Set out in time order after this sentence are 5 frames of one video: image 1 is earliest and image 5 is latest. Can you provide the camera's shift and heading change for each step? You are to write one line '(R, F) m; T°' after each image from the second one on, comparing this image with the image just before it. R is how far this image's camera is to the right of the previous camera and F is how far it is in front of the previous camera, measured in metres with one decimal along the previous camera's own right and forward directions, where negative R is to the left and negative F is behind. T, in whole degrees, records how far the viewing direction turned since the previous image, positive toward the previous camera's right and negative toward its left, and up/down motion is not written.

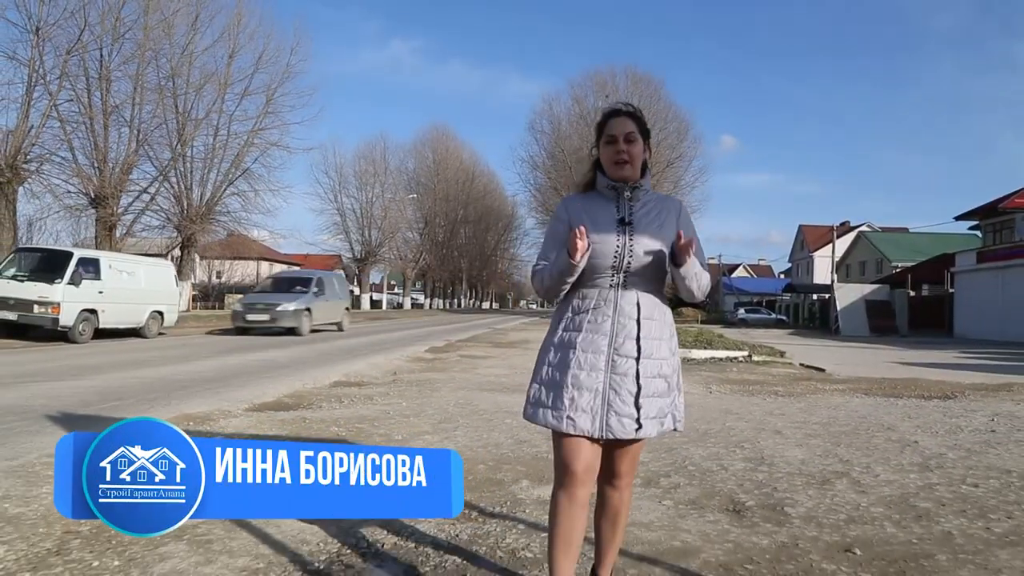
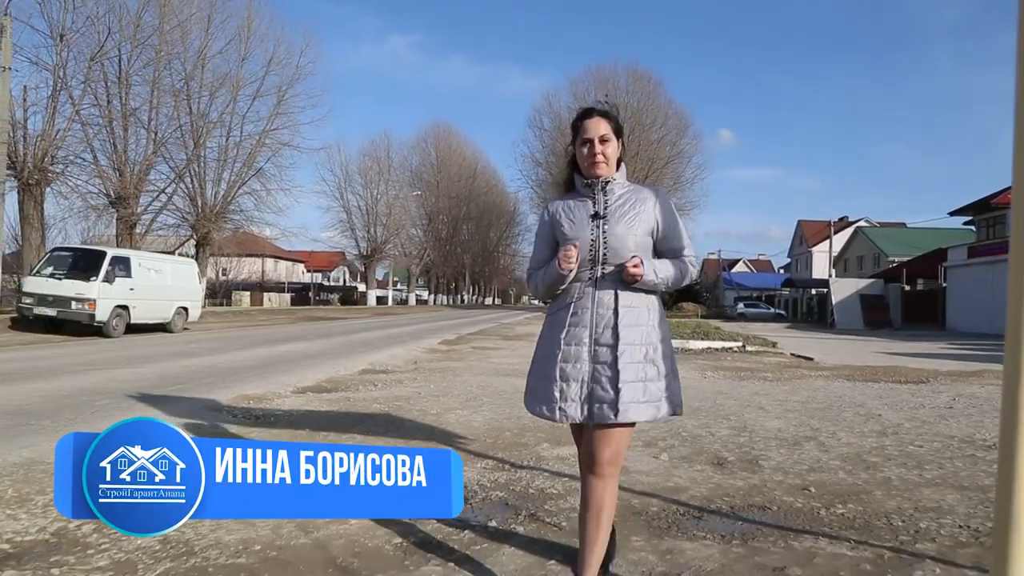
(-0.2, -1.0) m; 0°
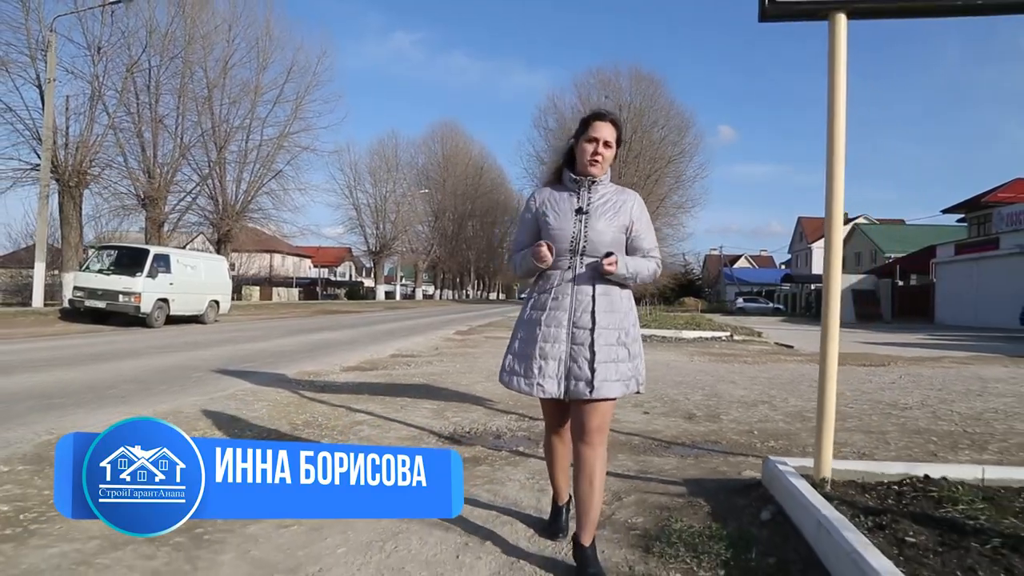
(-0.1, -1.6) m; 0°
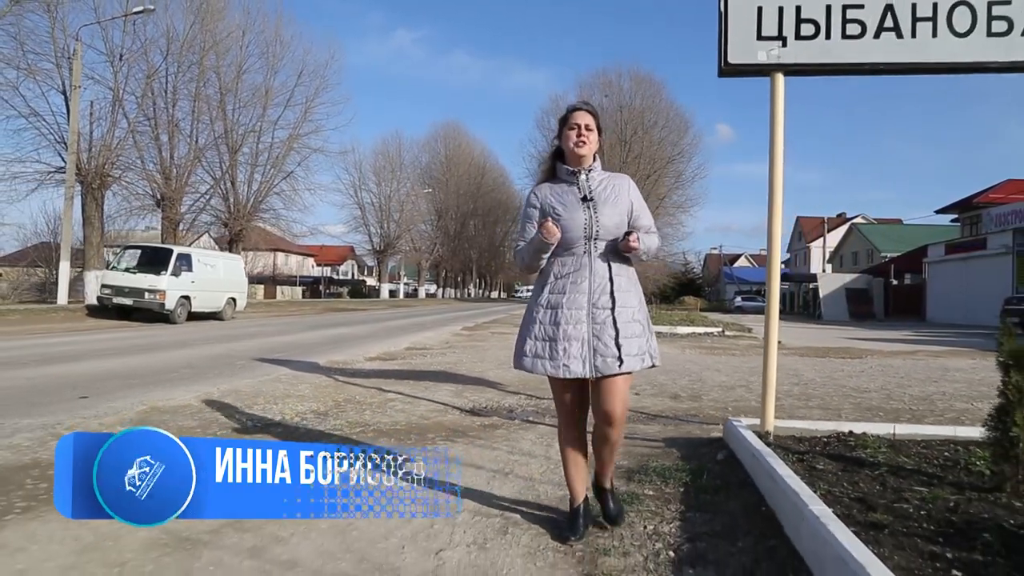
(-0.1, -1.1) m; 0°
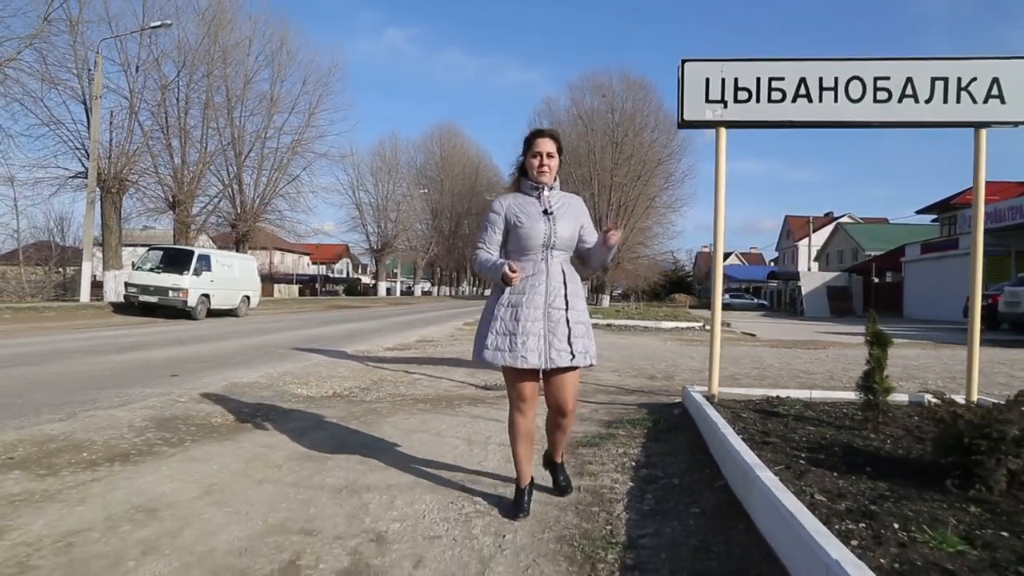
(-0.1, -1.5) m; +1°
